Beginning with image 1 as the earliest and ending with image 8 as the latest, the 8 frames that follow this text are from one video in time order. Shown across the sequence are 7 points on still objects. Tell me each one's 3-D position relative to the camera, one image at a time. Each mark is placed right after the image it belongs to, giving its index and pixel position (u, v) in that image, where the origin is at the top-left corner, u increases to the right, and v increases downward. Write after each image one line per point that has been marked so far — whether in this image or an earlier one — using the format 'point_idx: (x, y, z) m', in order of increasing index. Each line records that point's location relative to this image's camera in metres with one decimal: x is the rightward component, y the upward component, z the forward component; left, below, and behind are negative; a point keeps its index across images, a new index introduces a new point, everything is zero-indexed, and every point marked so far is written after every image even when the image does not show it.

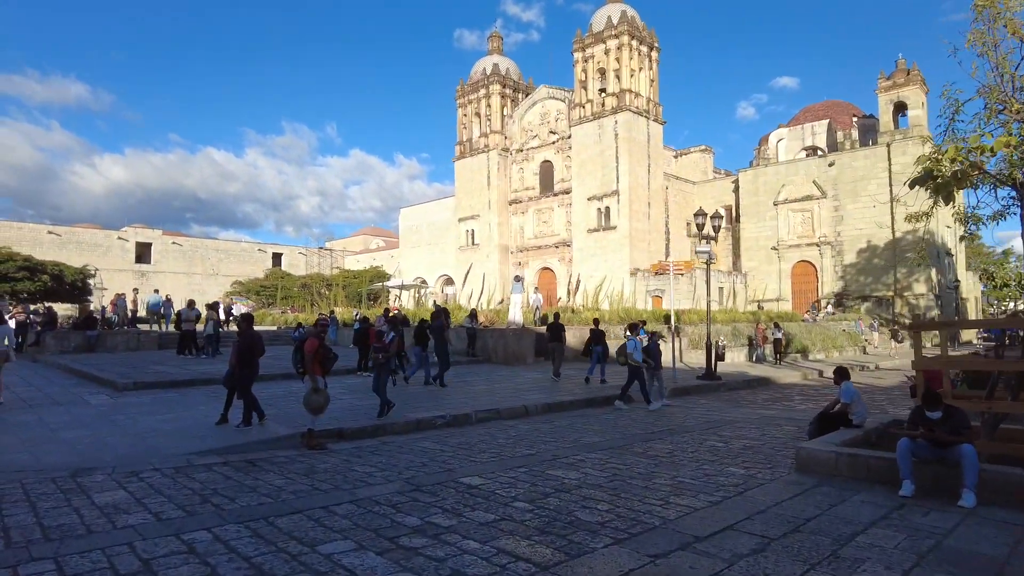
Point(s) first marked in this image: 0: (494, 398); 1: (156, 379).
0: (-0.3, -1.9, +11.6) m
1: (-6.5, -1.7, +12.1) m
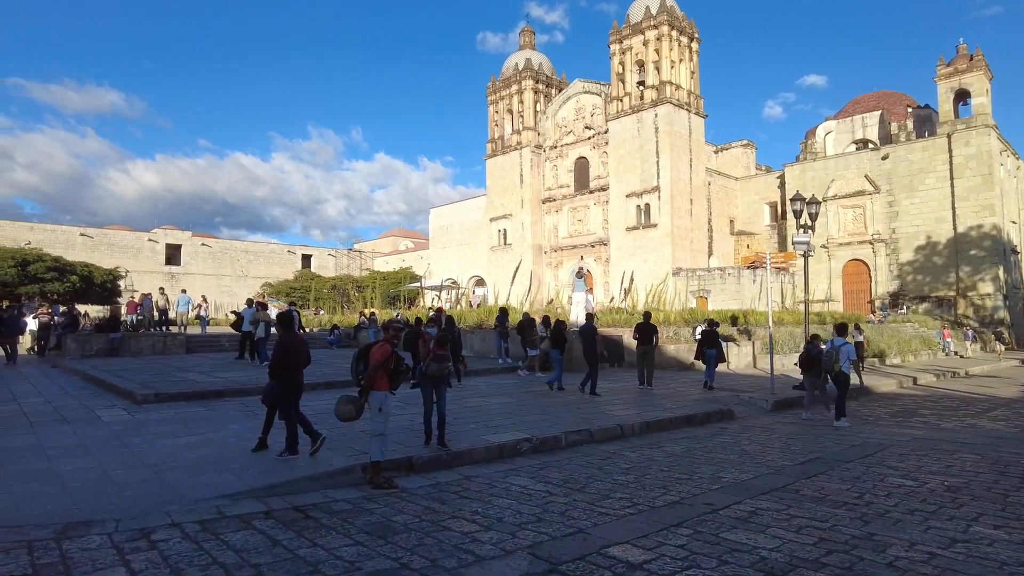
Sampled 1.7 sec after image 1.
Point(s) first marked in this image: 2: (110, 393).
0: (+1.0, -1.9, +9.7) m
1: (-5.2, -1.6, +10.4) m
2: (-6.6, -1.7, +10.7) m
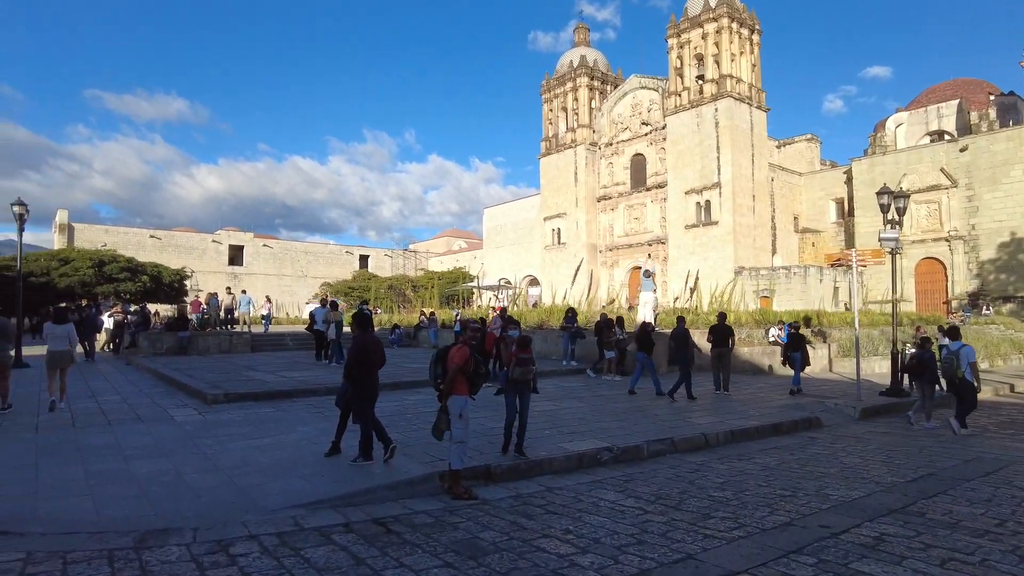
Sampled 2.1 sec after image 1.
0: (+2.0, -1.8, +9.2) m
1: (-4.1, -1.6, +10.4) m
2: (-5.4, -1.7, +10.8) m
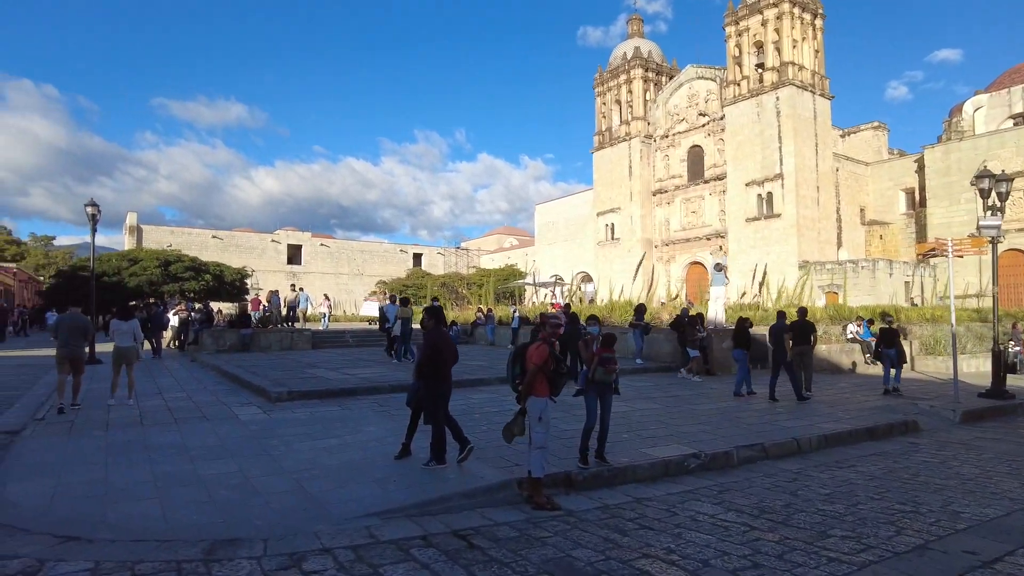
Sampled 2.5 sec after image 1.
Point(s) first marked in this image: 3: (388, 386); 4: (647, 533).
0: (+3.0, -1.7, +8.5) m
1: (-3.0, -1.5, +10.2) m
2: (-4.3, -1.6, +10.7) m
3: (-2.0, -1.6, +10.6) m
4: (+1.0, -1.7, +4.6) m
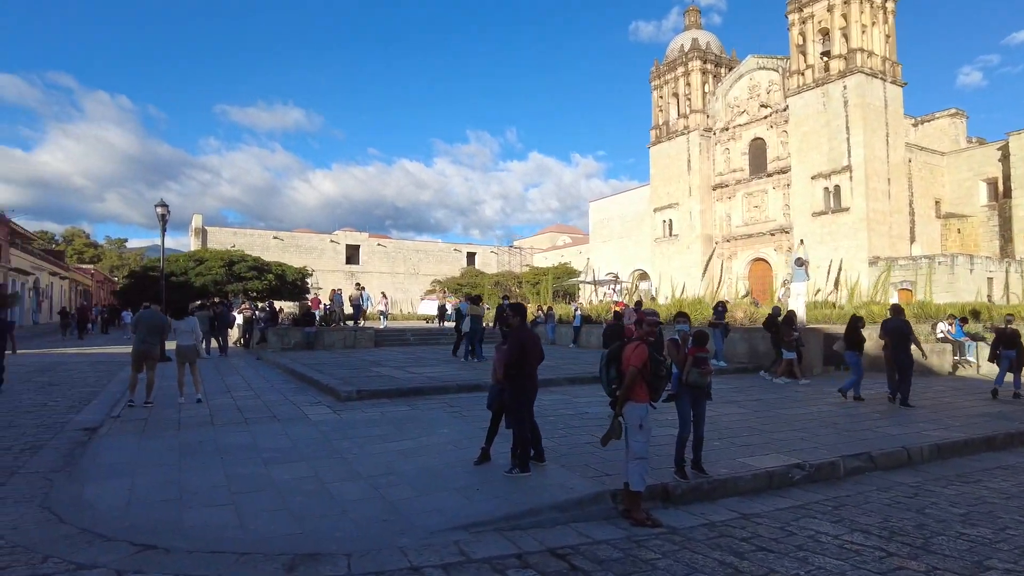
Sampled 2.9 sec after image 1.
0: (+3.9, -1.7, +7.8) m
1: (-2.0, -1.5, +9.9) m
2: (-3.2, -1.6, +10.6) m
3: (-0.9, -1.5, +10.3) m
4: (+1.6, -1.7, +4.1) m
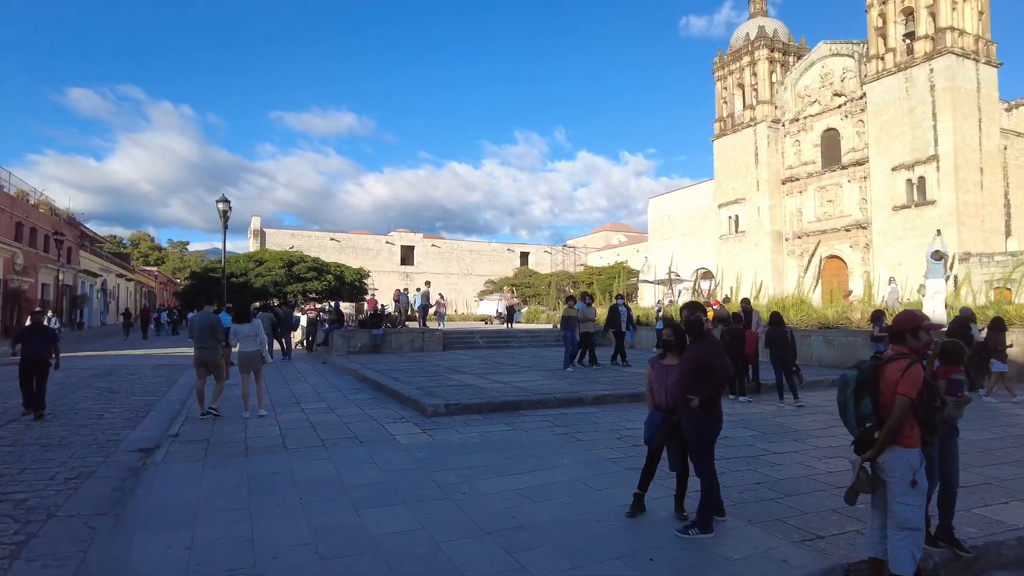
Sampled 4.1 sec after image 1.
0: (+5.2, -1.6, +6.1) m
1: (-0.5, -1.5, +8.6) m
2: (-1.7, -1.6, +9.3) m
3: (+0.6, -1.5, +8.9) m
4: (+2.6, -1.6, +2.5) m
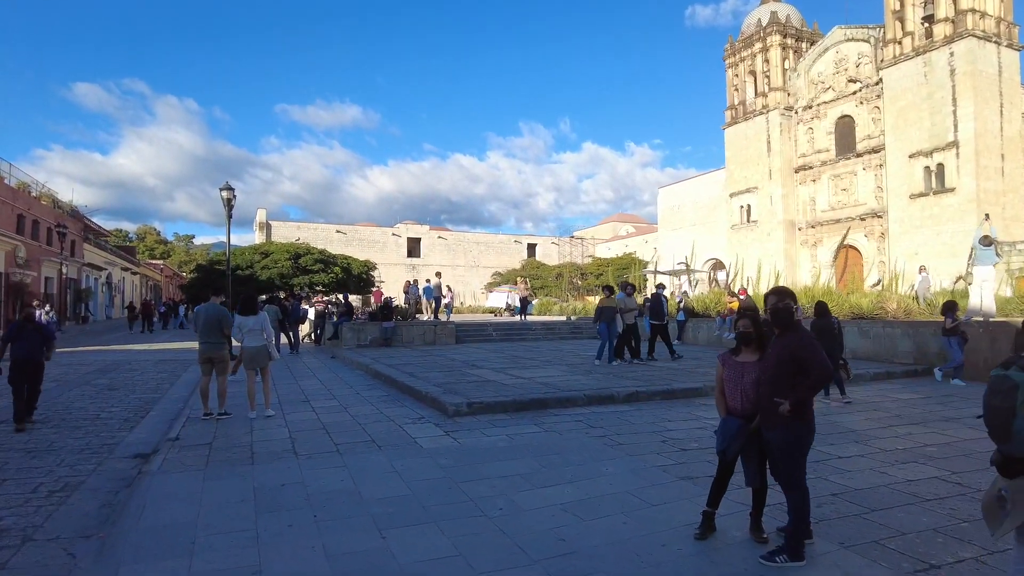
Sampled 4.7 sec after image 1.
0: (+5.5, -1.5, +5.4) m
1: (-0.2, -1.3, +8.0) m
2: (-1.4, -1.4, +8.7) m
3: (+0.9, -1.4, +8.3) m
4: (+2.9, -1.5, +1.8) m
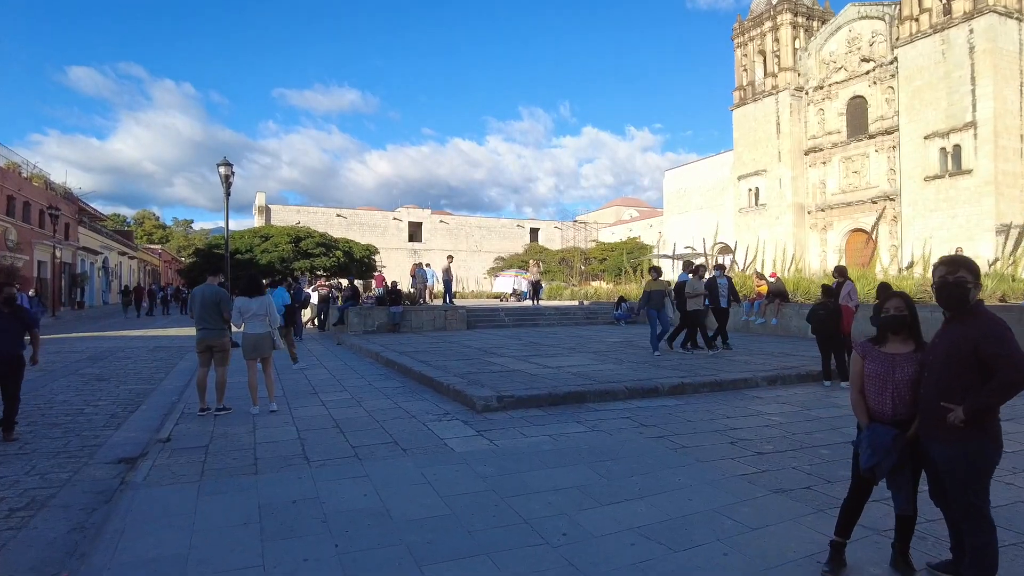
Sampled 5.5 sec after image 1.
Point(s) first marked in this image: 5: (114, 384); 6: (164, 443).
0: (+5.9, -1.3, +4.5) m
1: (+0.2, -1.1, +7.1) m
2: (-1.0, -1.2, +7.8) m
3: (+1.3, -1.1, +7.4) m
4: (+3.2, -1.5, +1.0) m
5: (-5.8, -1.4, +9.5) m
6: (-3.0, -1.3, +5.7) m
